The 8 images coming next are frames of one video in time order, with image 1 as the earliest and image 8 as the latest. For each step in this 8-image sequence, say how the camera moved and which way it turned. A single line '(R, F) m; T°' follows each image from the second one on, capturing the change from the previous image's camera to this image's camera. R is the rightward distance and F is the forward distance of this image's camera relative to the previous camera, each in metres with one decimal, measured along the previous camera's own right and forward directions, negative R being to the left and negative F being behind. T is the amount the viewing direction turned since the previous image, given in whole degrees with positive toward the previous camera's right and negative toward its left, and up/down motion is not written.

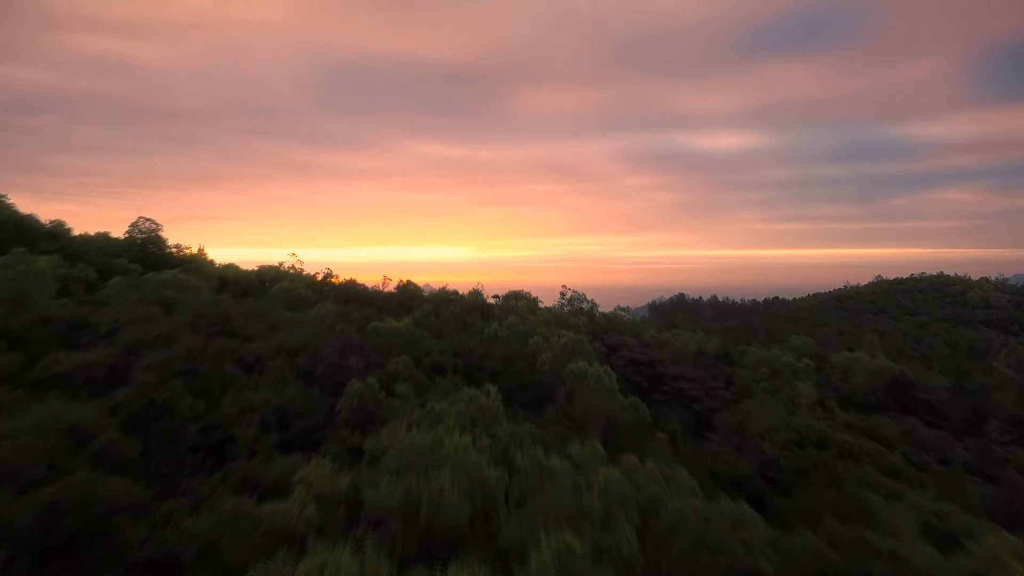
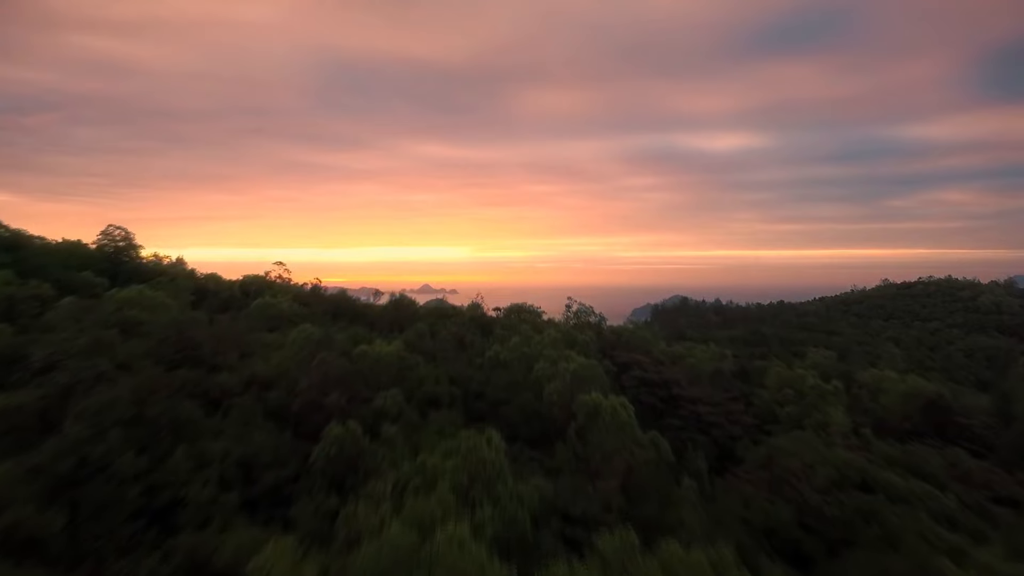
(-0.1, +0.9) m; 0°
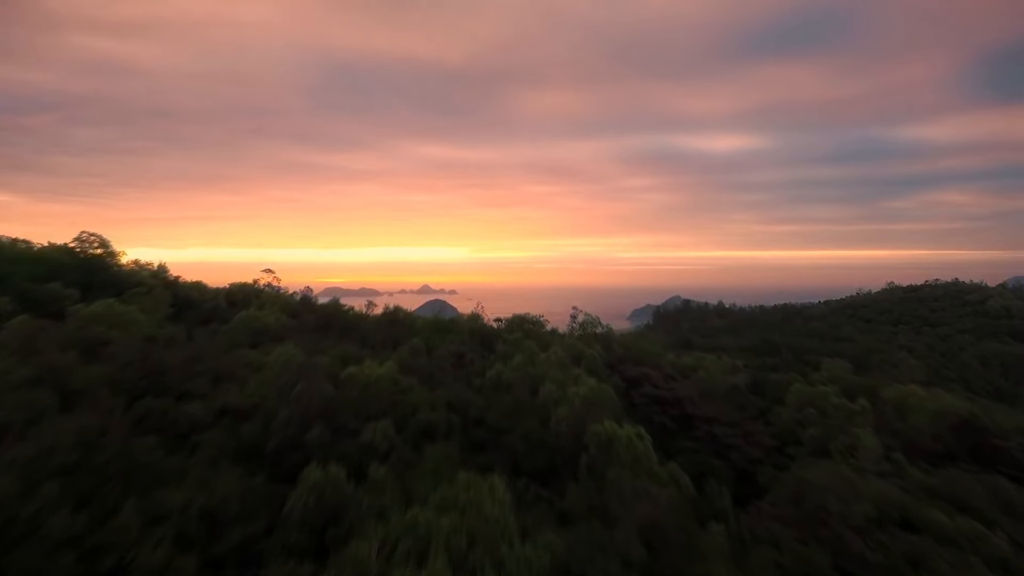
(-0.1, +0.7) m; 0°
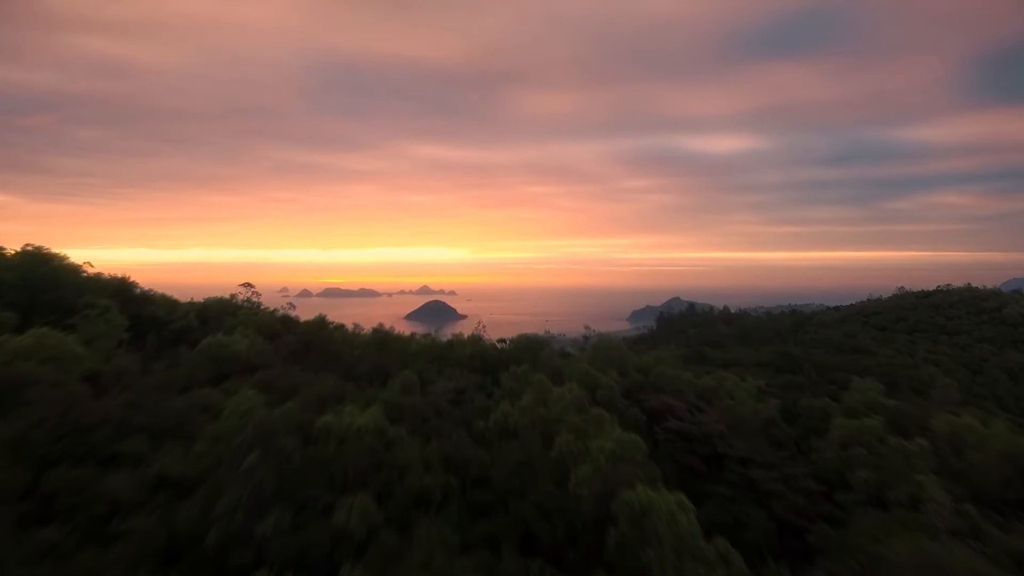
(-0.2, +1.2) m; 0°
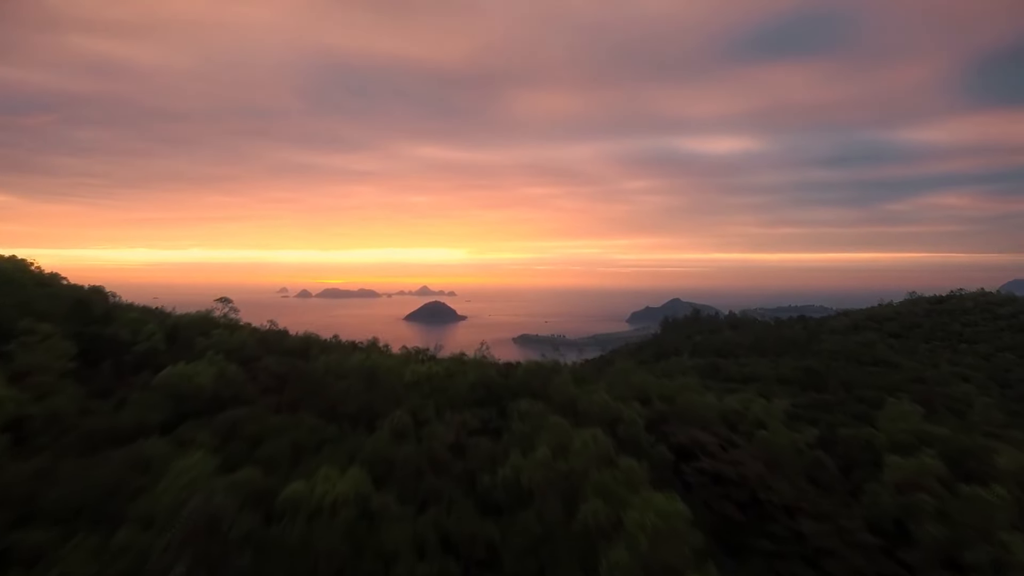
(-0.2, +1.2) m; 0°
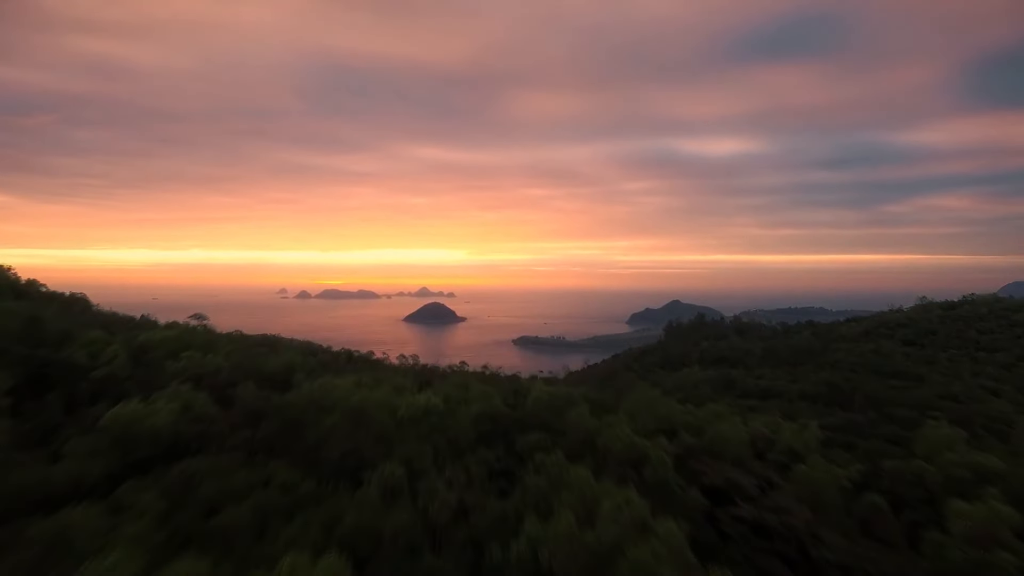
(-0.2, +1.1) m; 0°
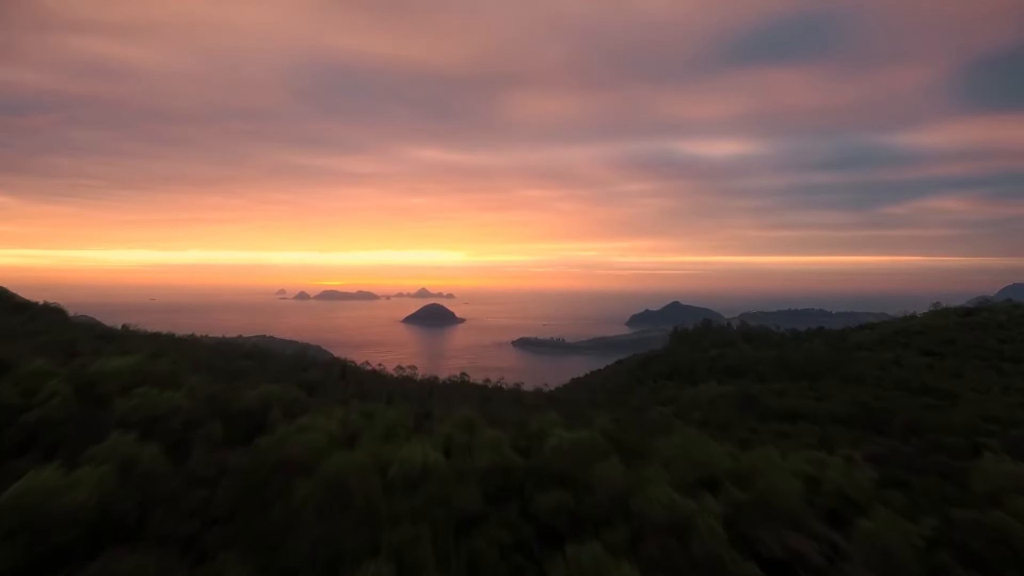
(-0.3, +1.3) m; 0°
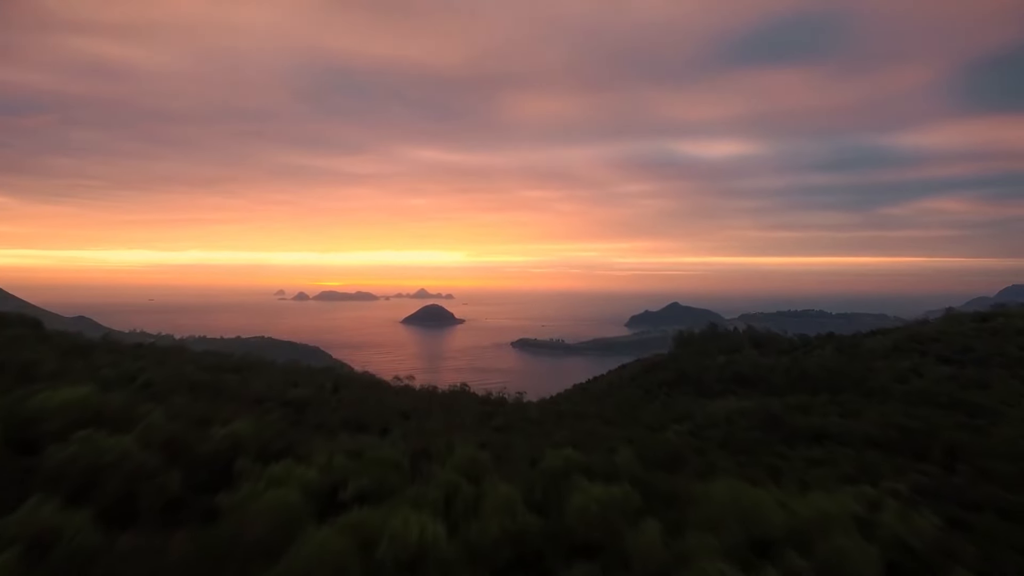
(-0.2, +1.2) m; 0°
